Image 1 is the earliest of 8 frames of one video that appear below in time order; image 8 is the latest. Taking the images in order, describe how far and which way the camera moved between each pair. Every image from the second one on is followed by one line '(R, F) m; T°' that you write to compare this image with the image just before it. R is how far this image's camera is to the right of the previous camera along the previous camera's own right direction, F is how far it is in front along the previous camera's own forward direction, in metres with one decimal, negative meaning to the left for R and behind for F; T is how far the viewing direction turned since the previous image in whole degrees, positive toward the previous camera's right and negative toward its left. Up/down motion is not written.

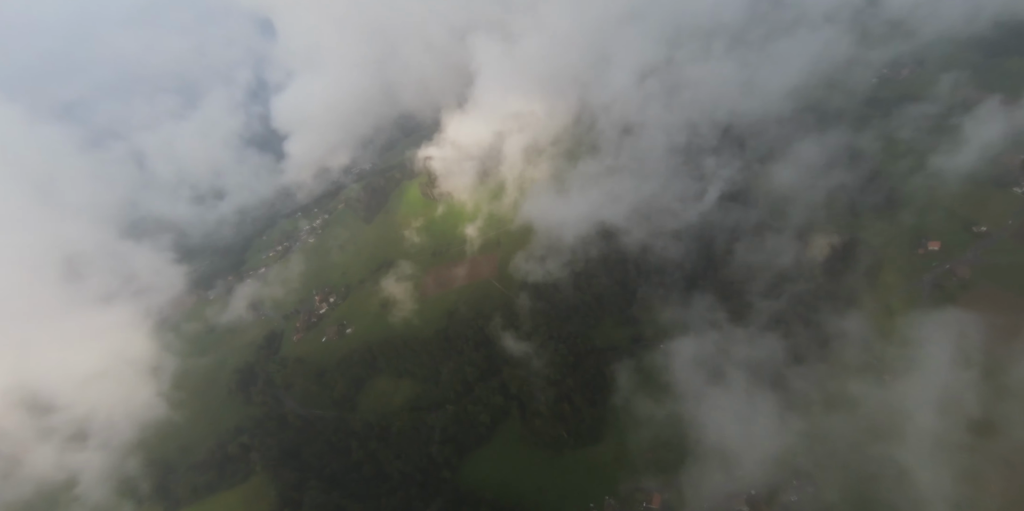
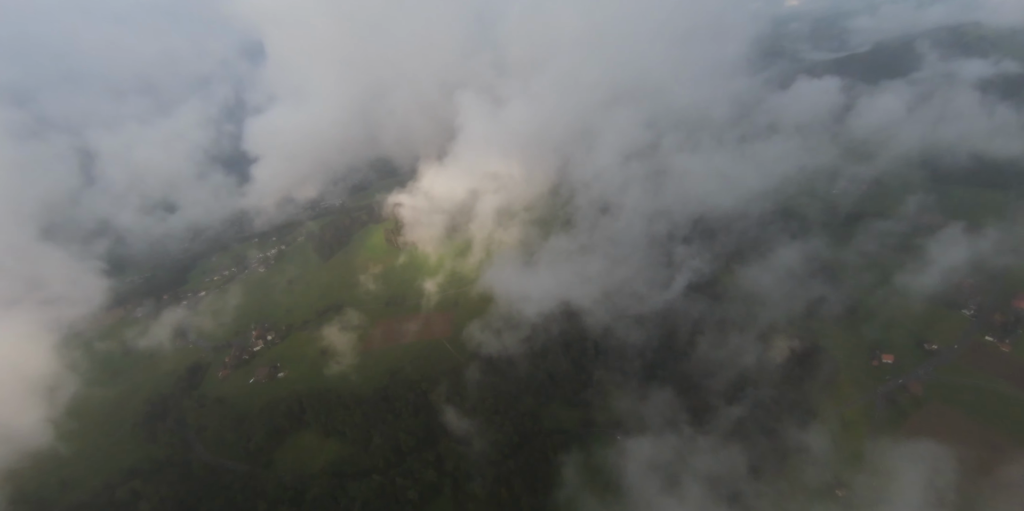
(+0.1, +5.8) m; +3°
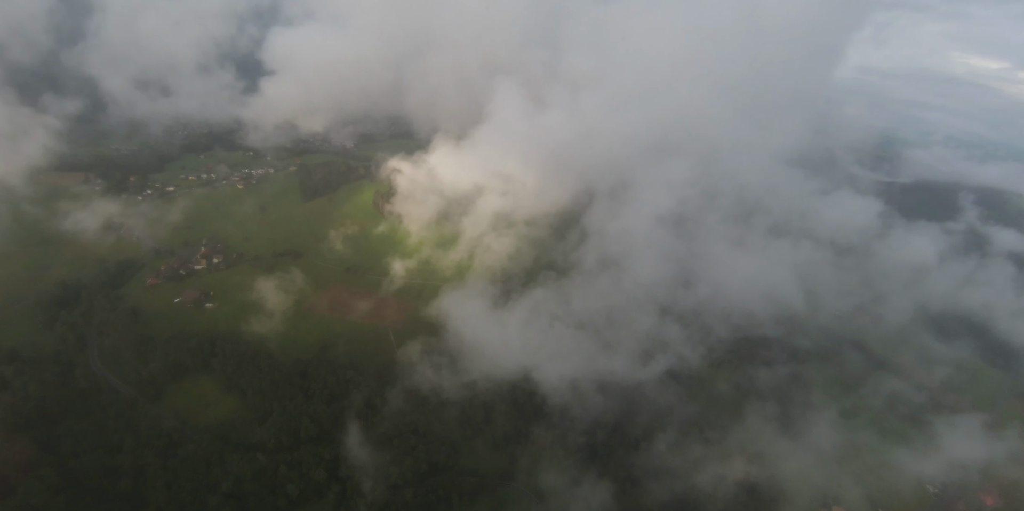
(+0.7, +10.9) m; +1°
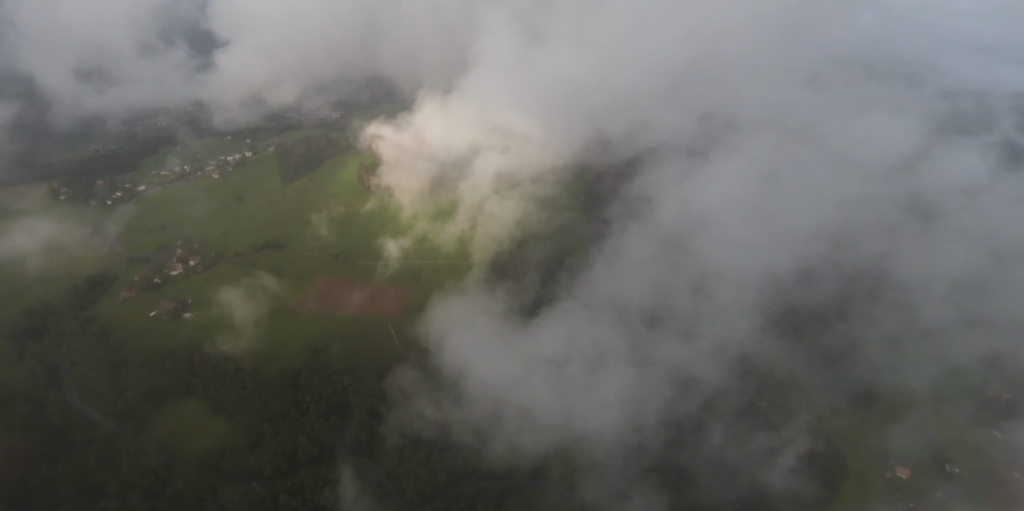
(+0.8, +13.9) m; -1°
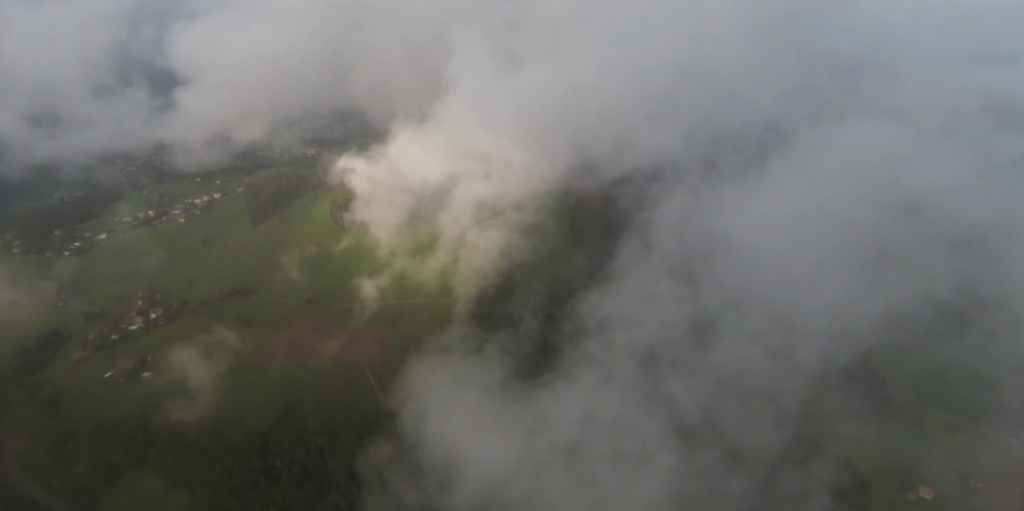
(-0.1, +6.7) m; +2°
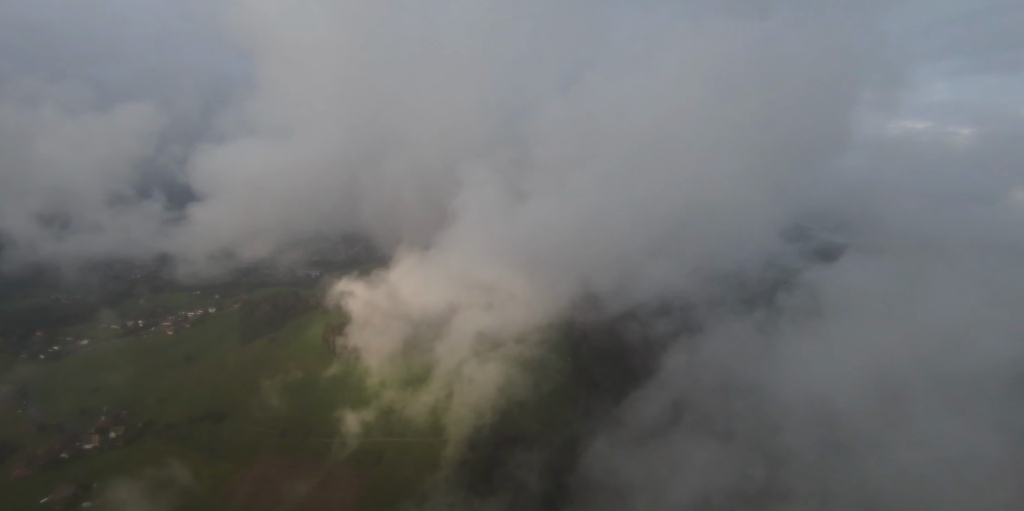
(-0.4, +4.5) m; -1°
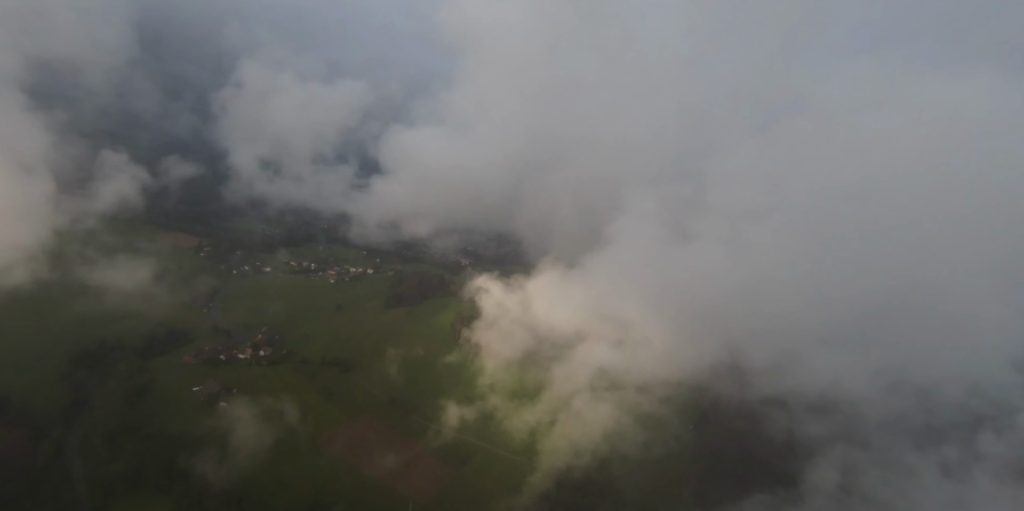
(+0.8, +3.2) m; -15°
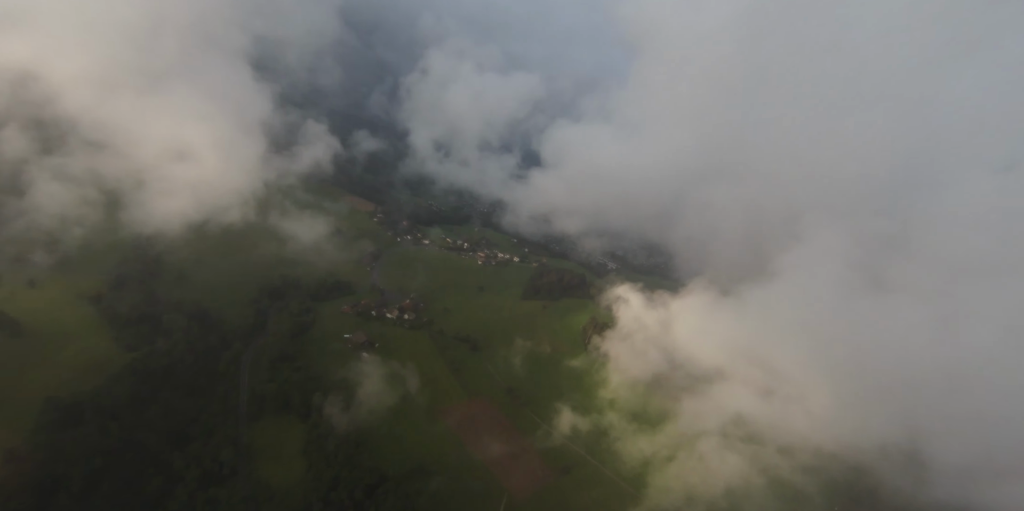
(+0.5, +3.3) m; -15°
